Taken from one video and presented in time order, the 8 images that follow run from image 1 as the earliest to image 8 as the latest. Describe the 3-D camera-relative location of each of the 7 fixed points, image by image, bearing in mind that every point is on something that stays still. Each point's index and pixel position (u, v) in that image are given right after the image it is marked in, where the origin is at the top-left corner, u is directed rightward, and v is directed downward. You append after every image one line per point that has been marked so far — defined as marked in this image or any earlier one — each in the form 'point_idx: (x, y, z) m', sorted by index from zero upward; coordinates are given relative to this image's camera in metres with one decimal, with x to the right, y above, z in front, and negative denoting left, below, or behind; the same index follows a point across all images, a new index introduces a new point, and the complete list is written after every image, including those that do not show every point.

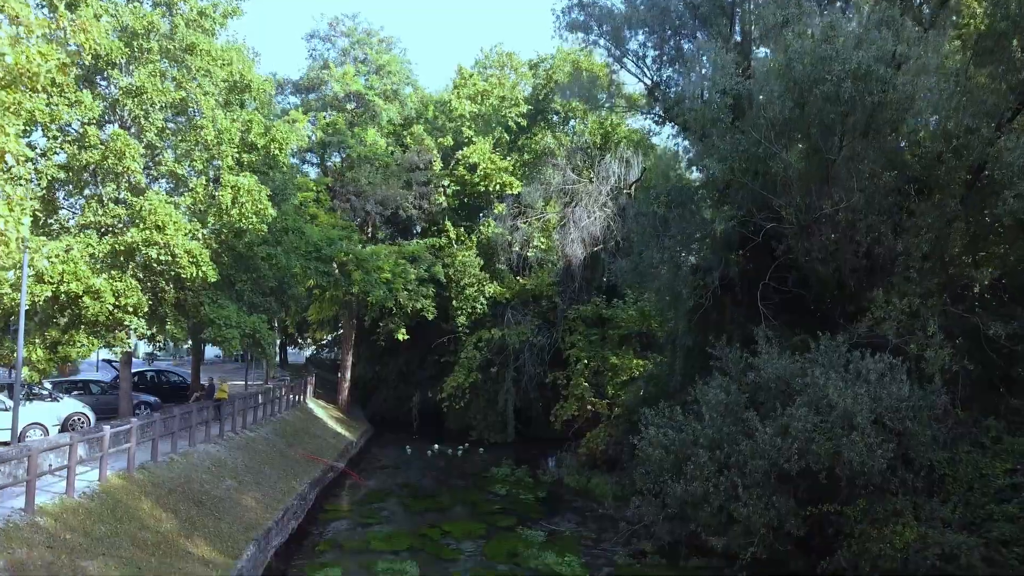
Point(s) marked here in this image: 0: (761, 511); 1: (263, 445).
0: (+3.6, -3.2, +12.1) m
1: (-5.9, -3.7, +19.8) m
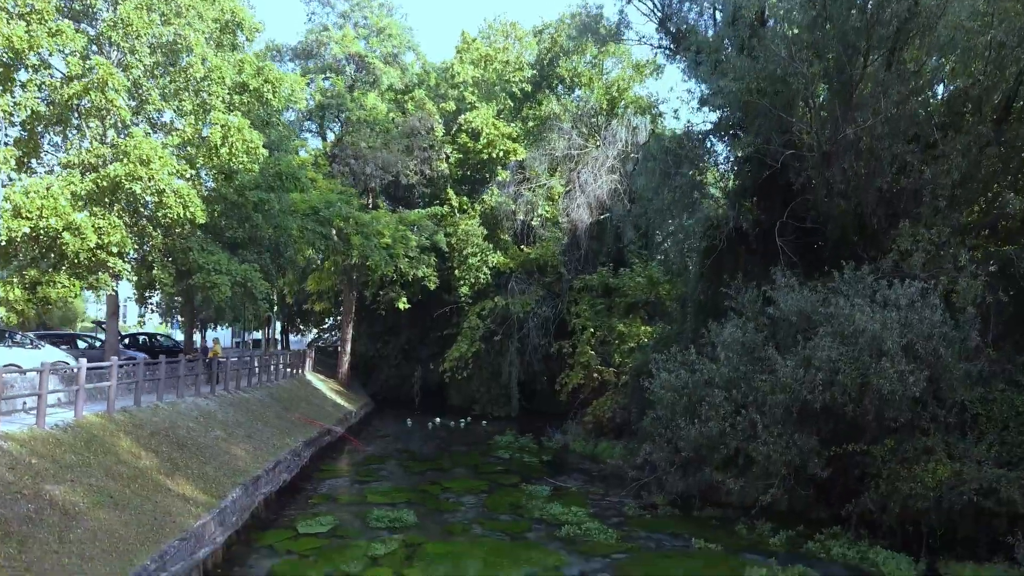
0: (+3.6, -2.2, +11.3) m
1: (-5.8, -2.6, +19.0) m
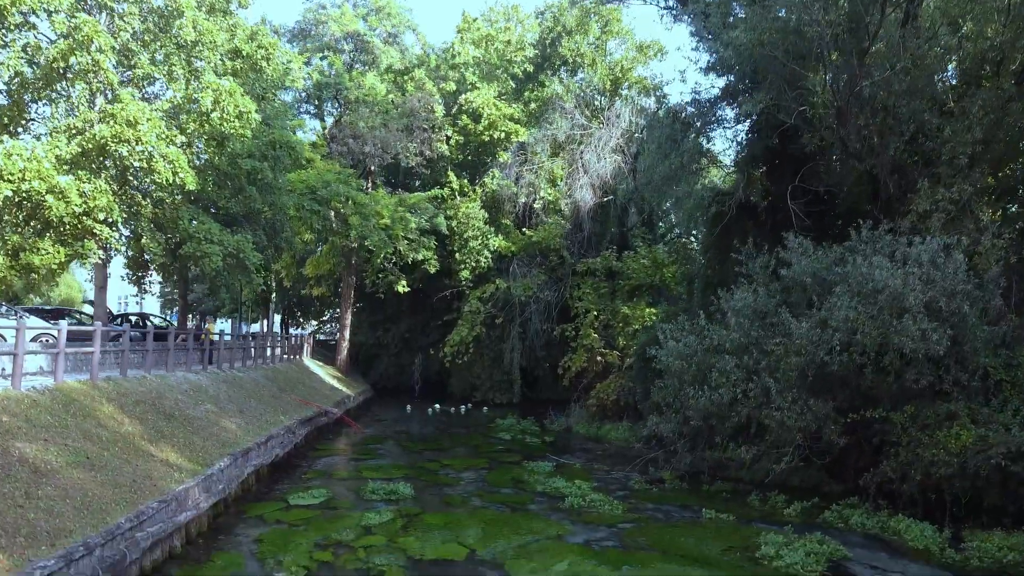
0: (+3.6, -1.6, +10.8) m
1: (-5.8, -2.1, +18.5) m
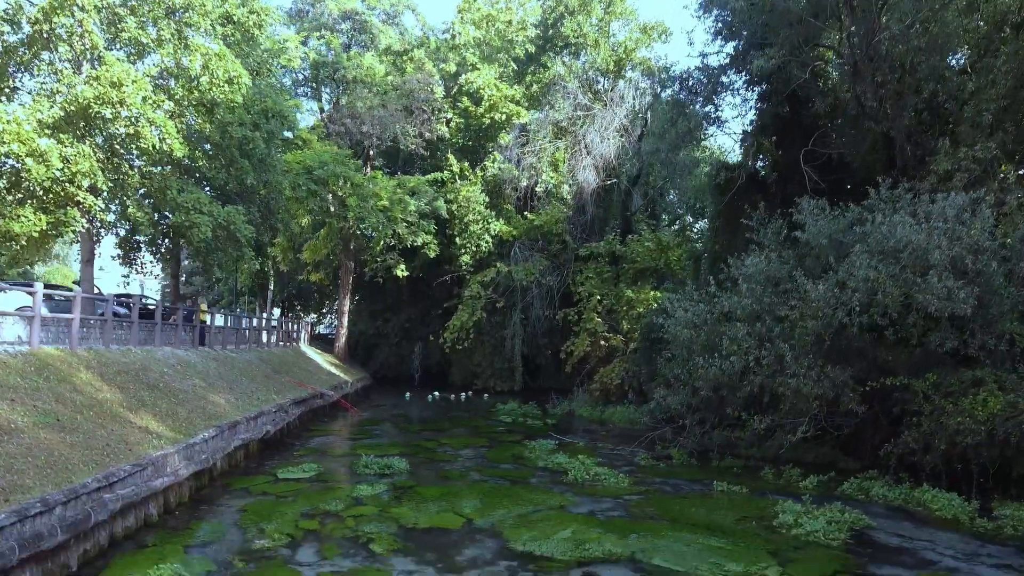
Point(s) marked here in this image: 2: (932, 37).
0: (+3.6, -1.1, +10.2) m
1: (-5.7, -1.6, +18.0) m
2: (+5.9, +3.5, +11.7) m
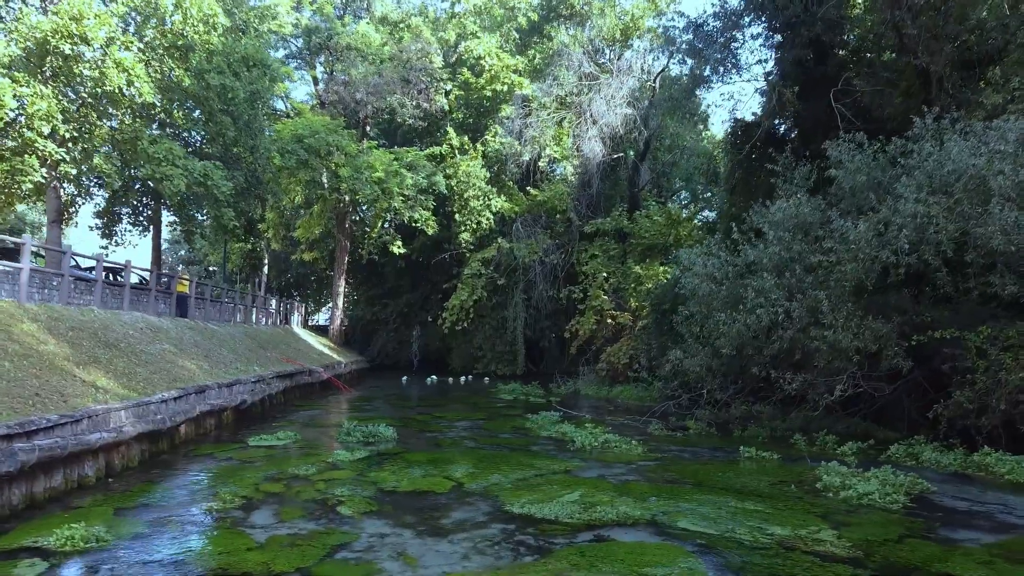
0: (+3.6, -0.5, +9.0) m
1: (-5.7, -1.0, +16.8) m
2: (+5.9, +4.2, +10.5) m
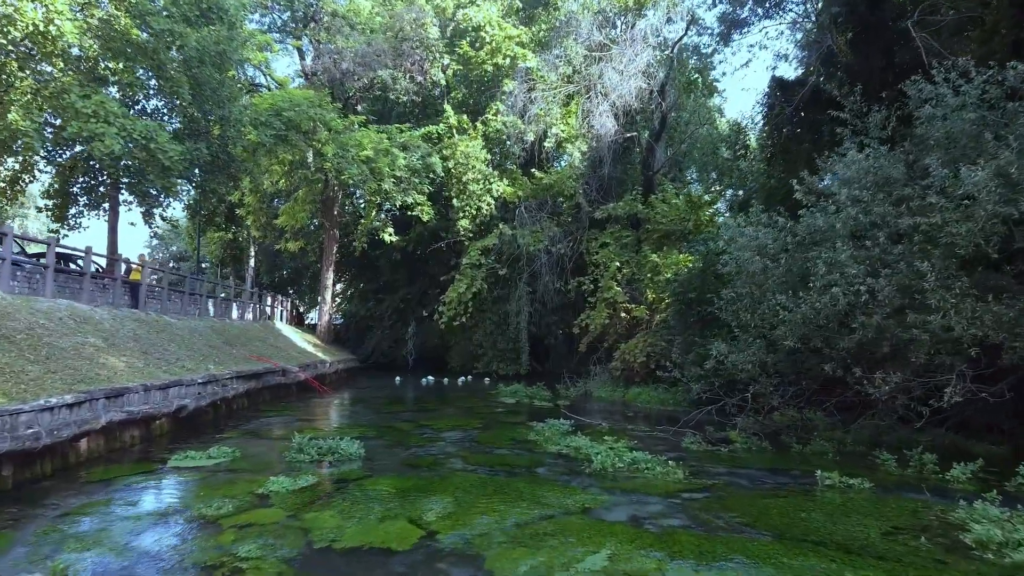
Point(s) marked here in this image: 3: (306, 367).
0: (+3.6, -0.3, +6.7) m
1: (-5.7, -0.7, +14.6) m
2: (+5.9, +4.4, +8.2) m
3: (-4.2, -1.6, +17.3) m
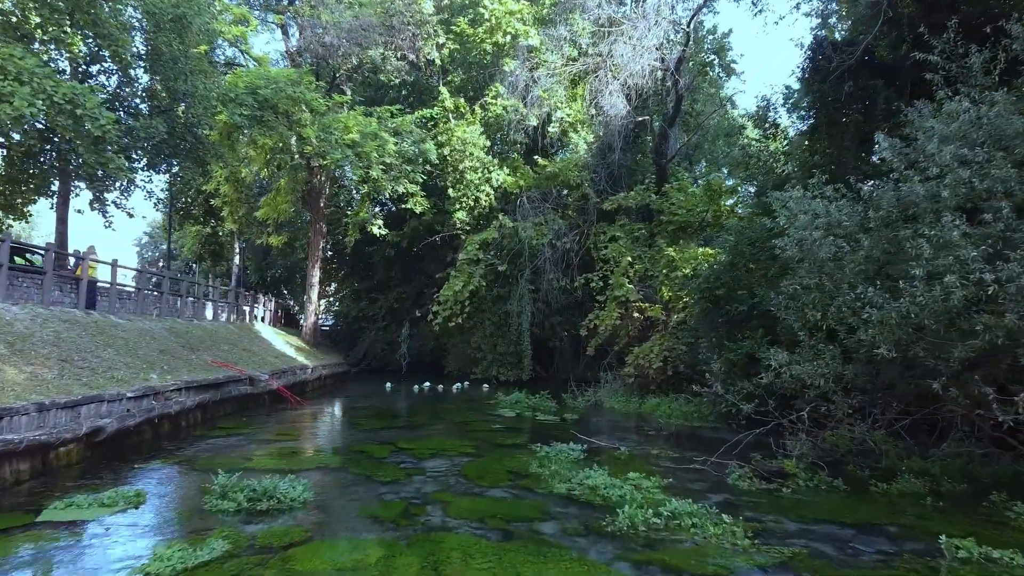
0: (+3.6, -0.2, +4.7) m
1: (-5.7, -0.7, +12.6) m
2: (+5.8, +4.5, +6.2) m
3: (-4.2, -1.6, +15.4) m
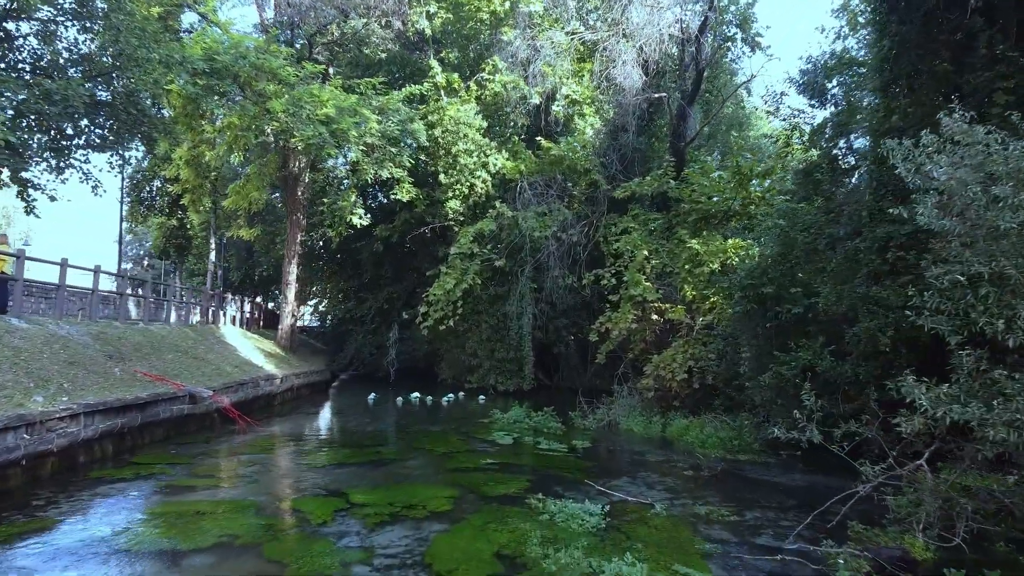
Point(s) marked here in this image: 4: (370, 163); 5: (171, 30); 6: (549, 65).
0: (+3.5, -0.1, +2.2) m
1: (-5.7, -0.6, +10.1) m
2: (+5.8, +4.5, +3.7) m
3: (-4.3, -1.5, +12.9) m
4: (-3.1, +2.7, +18.8) m
5: (-6.6, +5.0, +16.1) m
6: (+0.8, +4.9, +18.4) m
